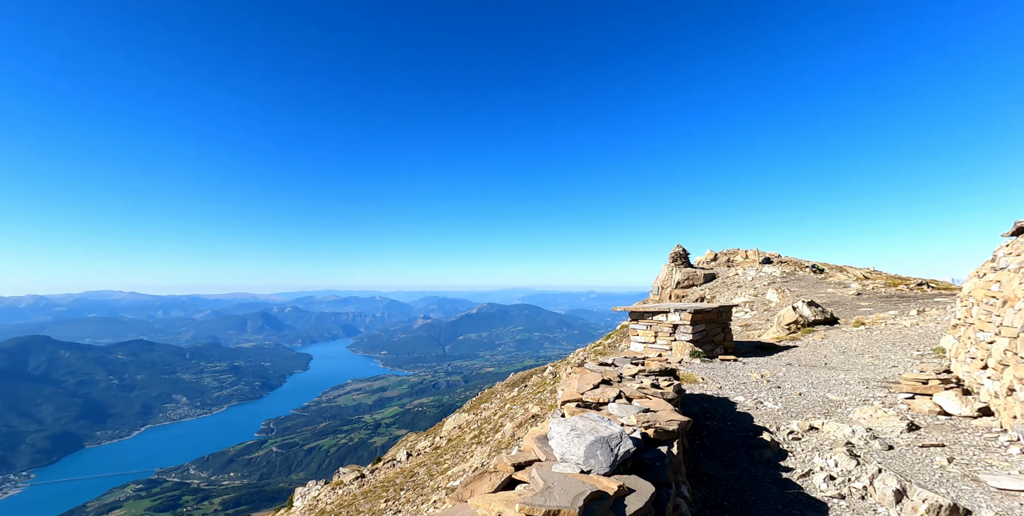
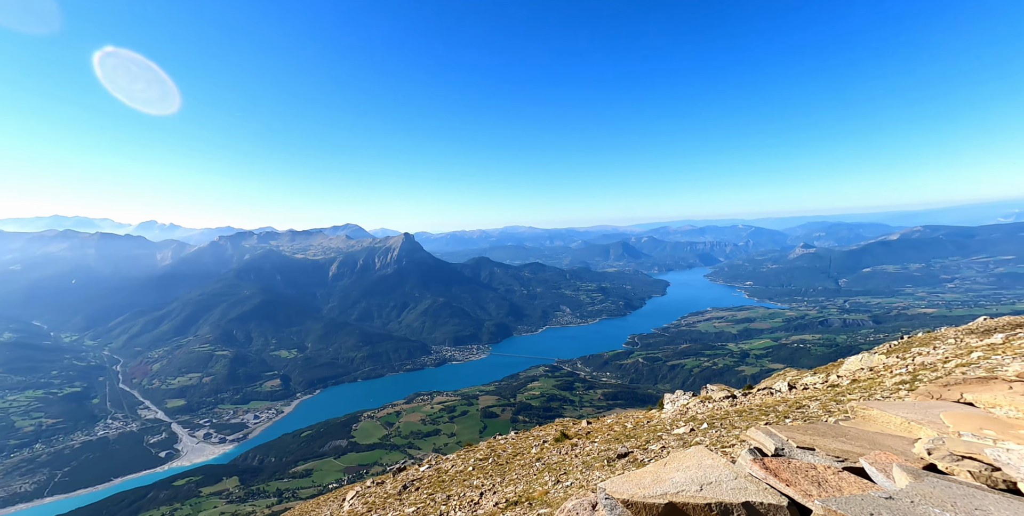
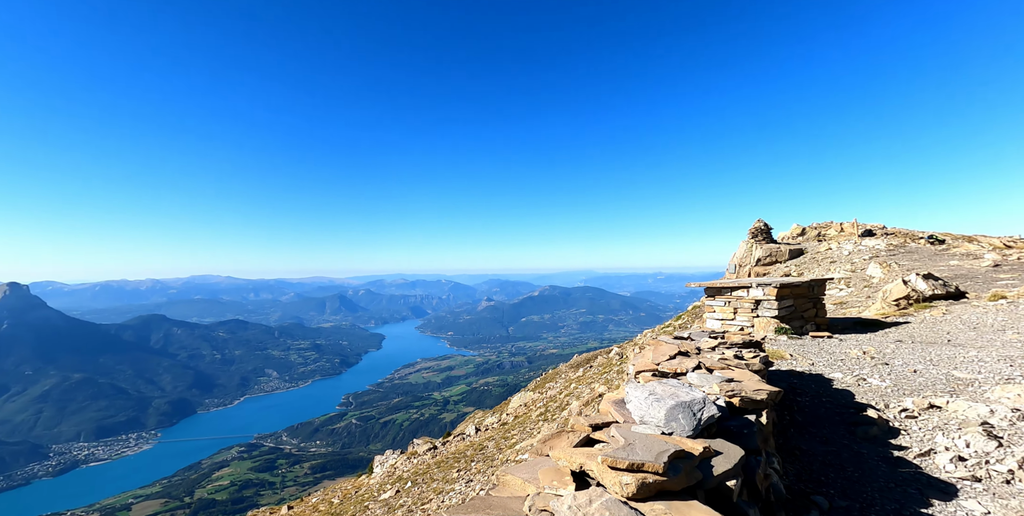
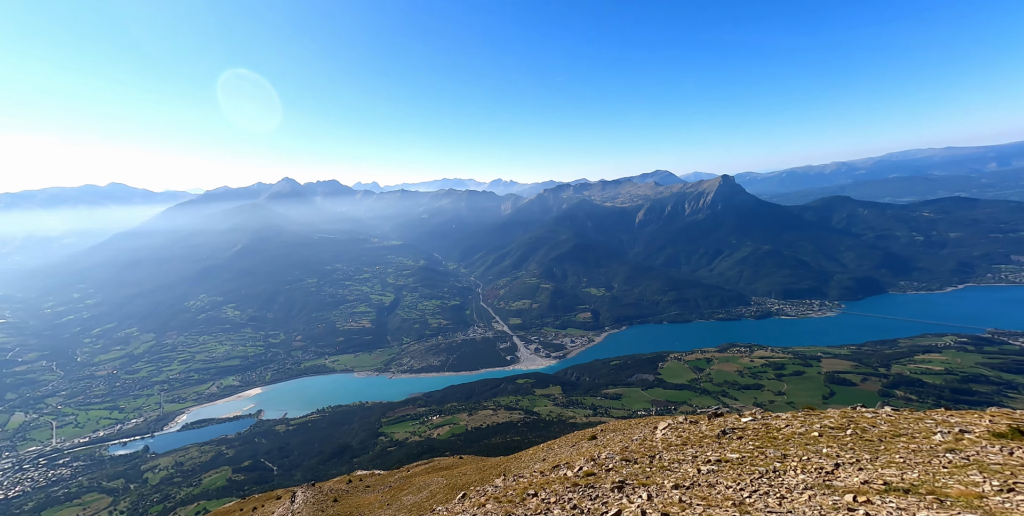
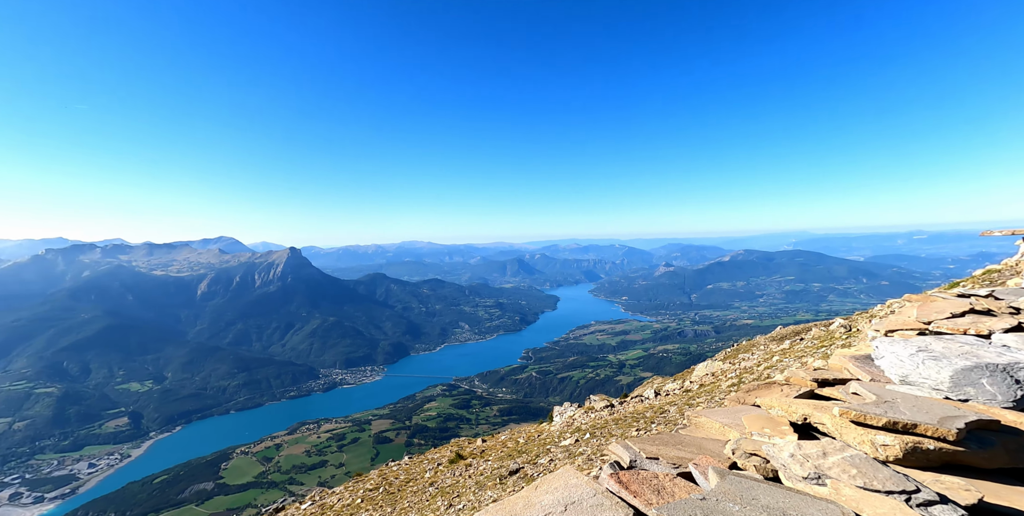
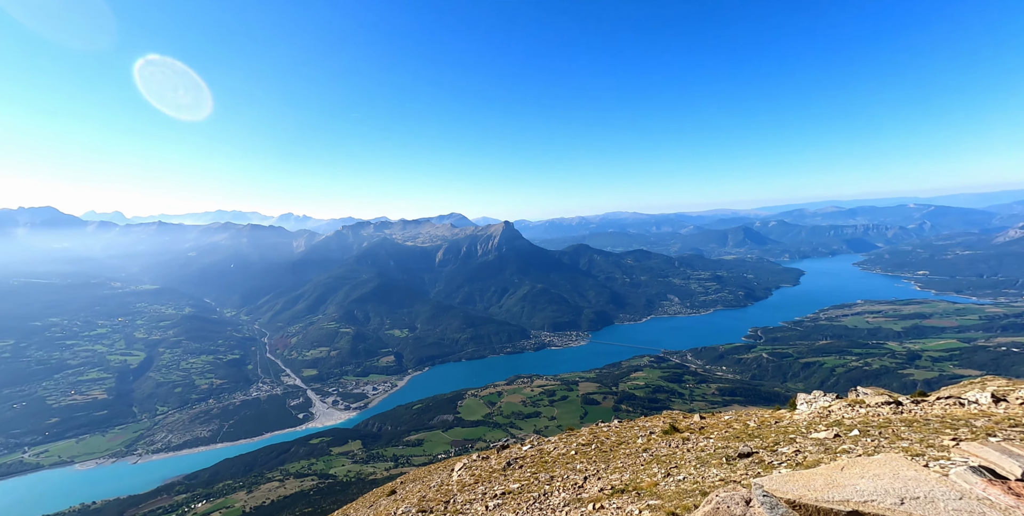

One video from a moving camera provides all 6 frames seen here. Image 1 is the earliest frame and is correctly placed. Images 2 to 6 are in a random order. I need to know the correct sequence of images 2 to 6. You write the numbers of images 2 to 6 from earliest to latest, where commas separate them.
3, 5, 2, 6, 4
